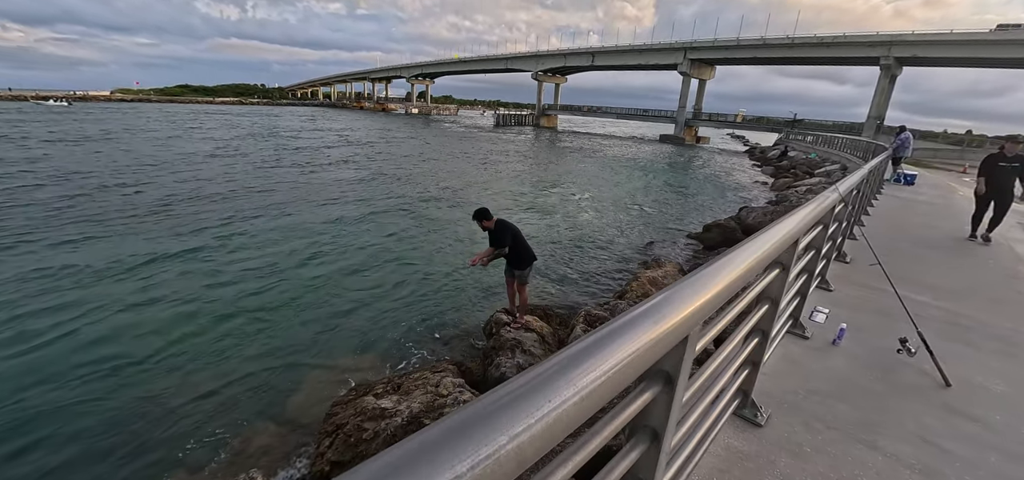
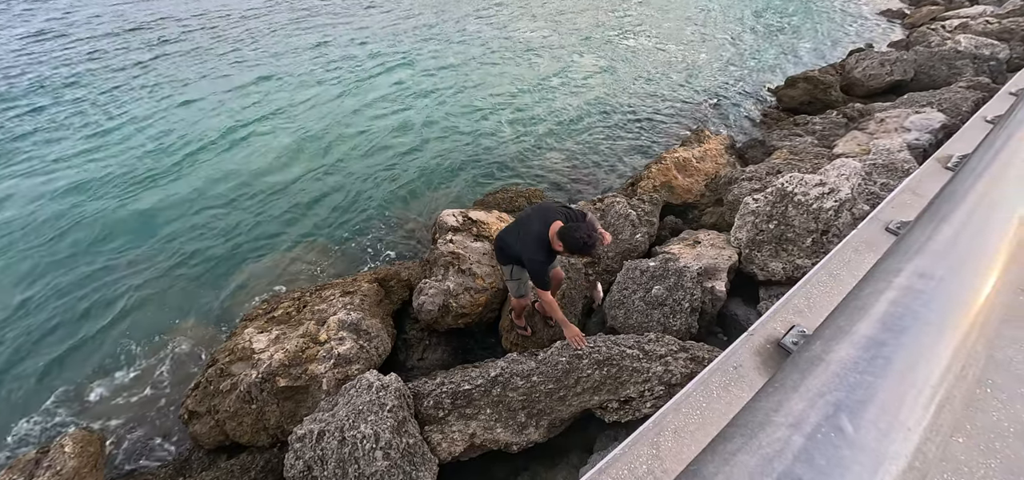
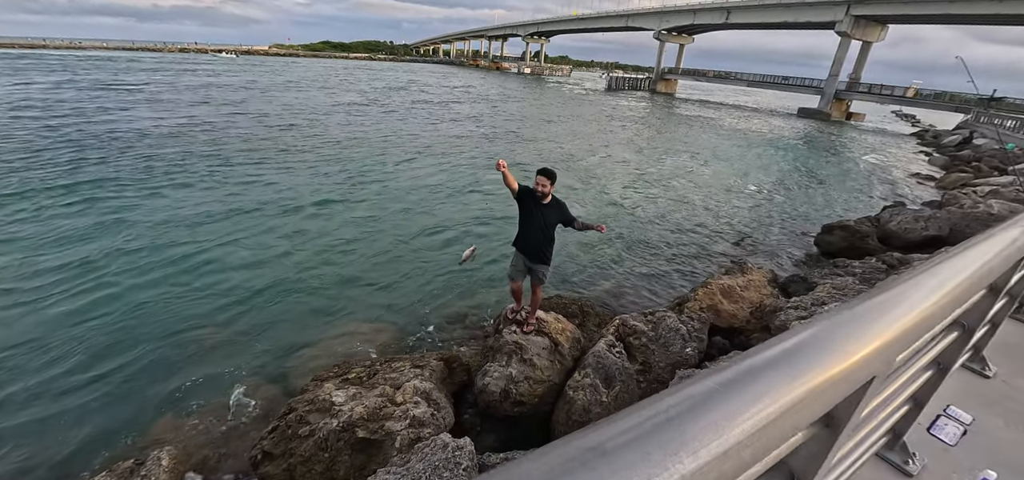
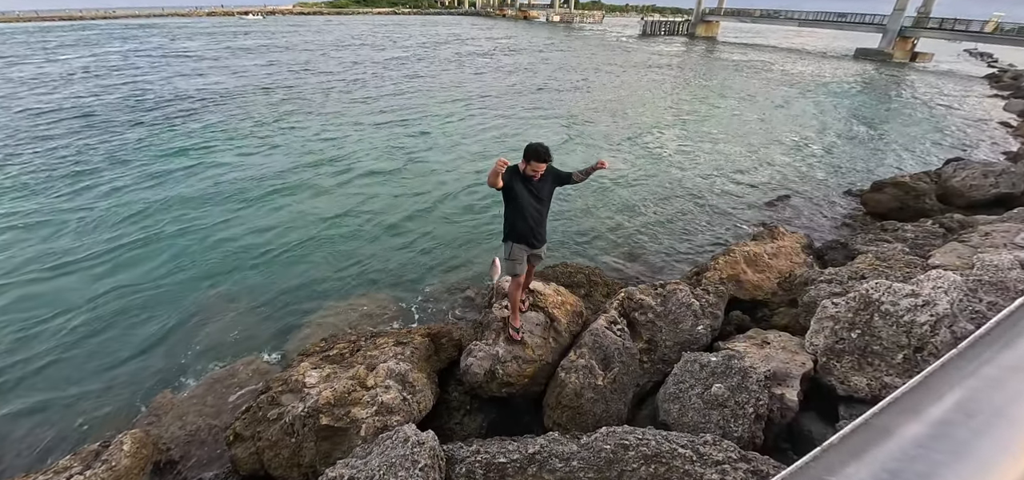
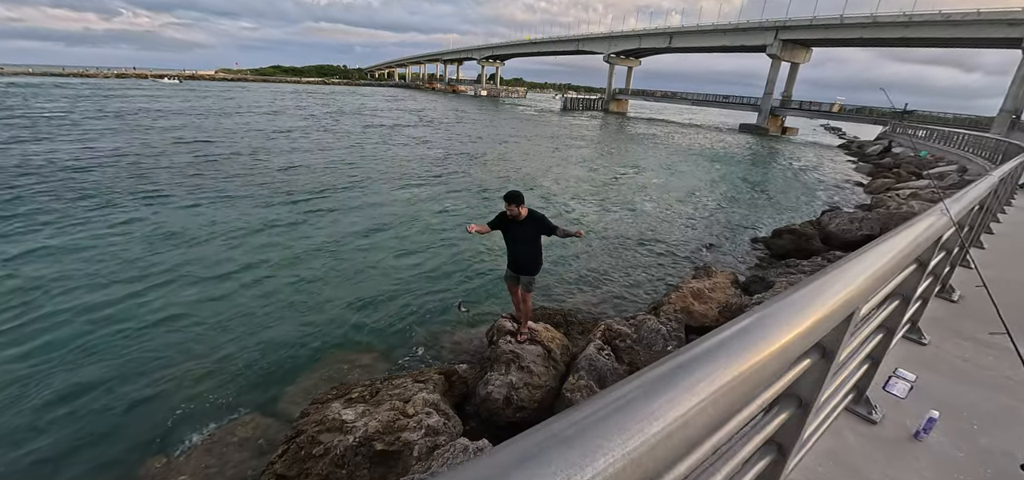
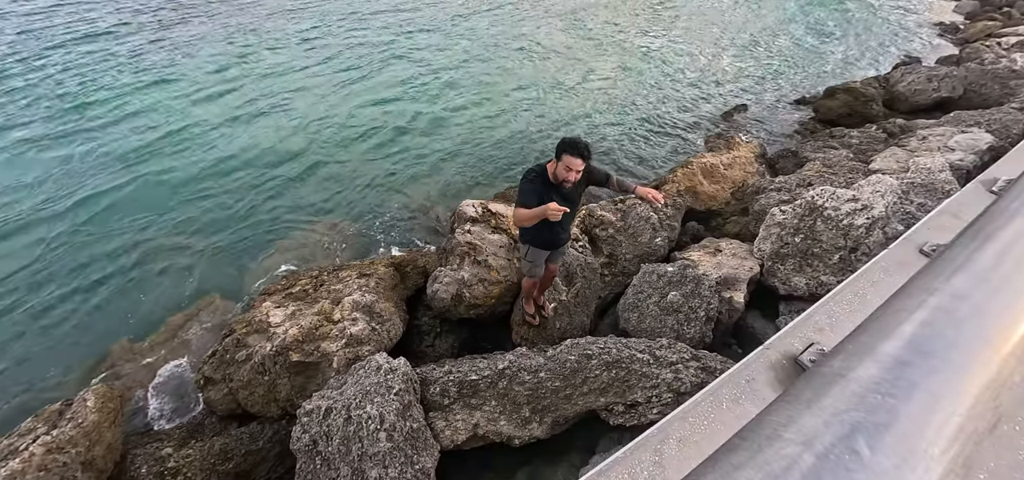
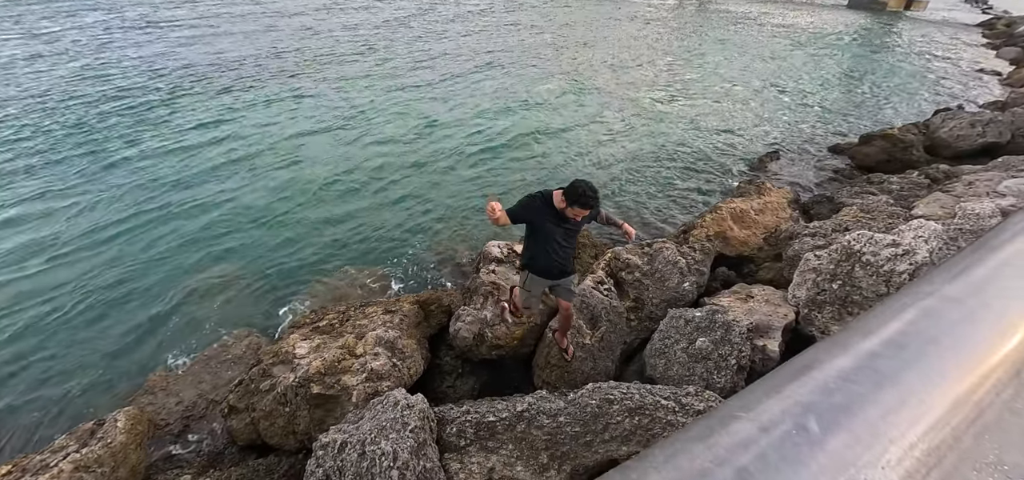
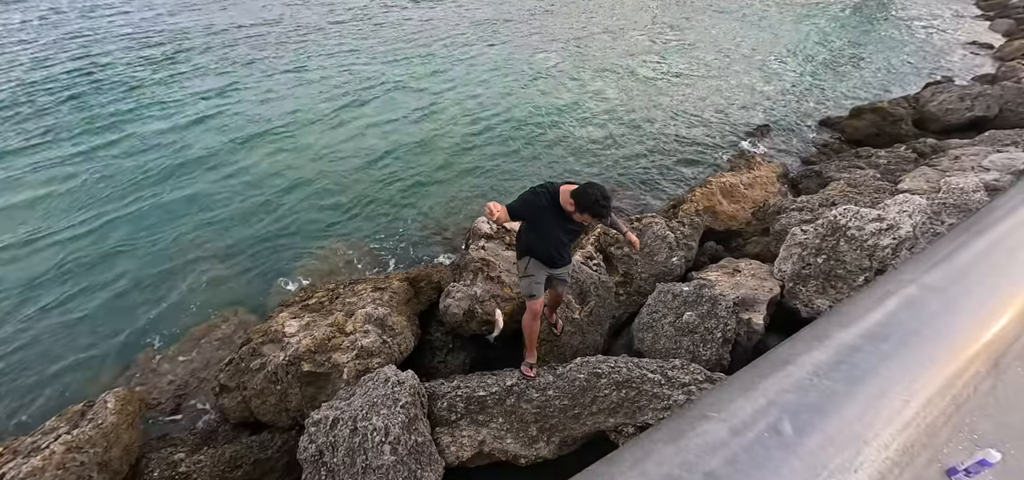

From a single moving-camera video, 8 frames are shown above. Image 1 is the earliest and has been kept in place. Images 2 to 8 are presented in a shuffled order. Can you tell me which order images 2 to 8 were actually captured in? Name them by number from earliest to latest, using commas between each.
5, 3, 4, 7, 8, 6, 2
